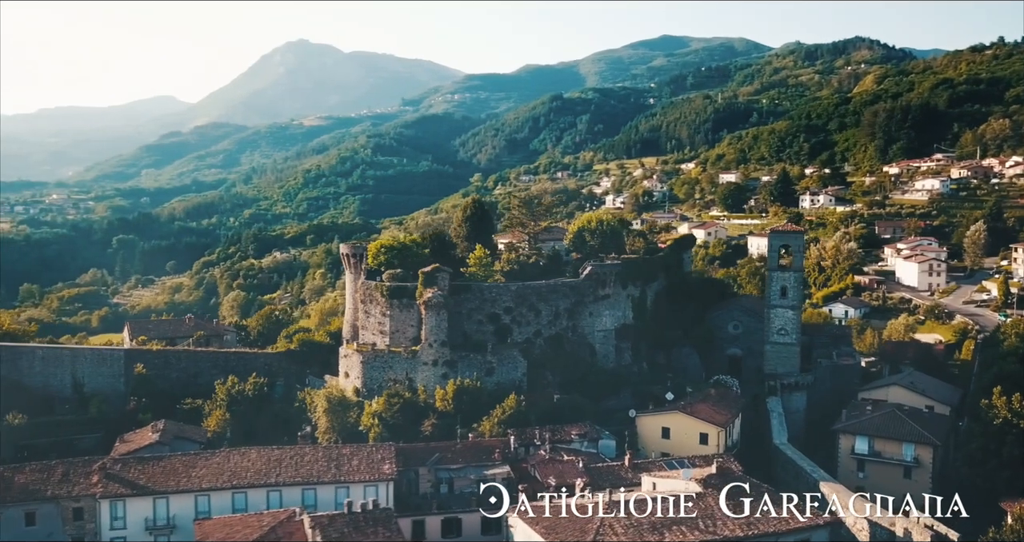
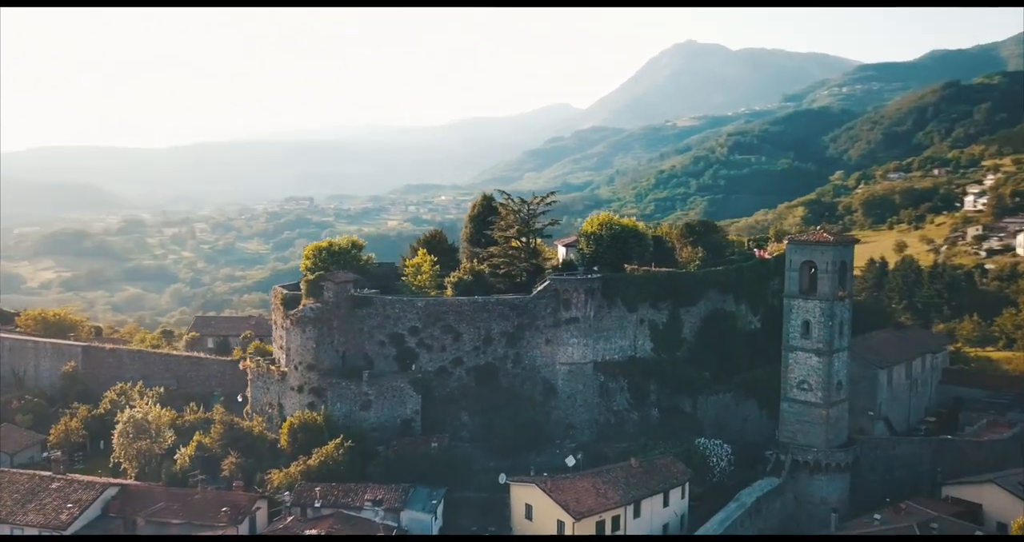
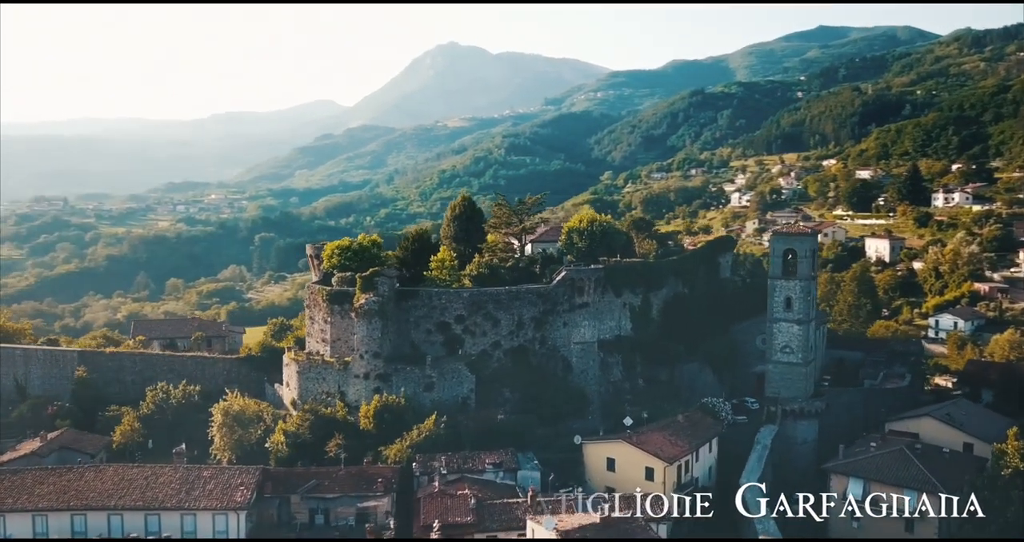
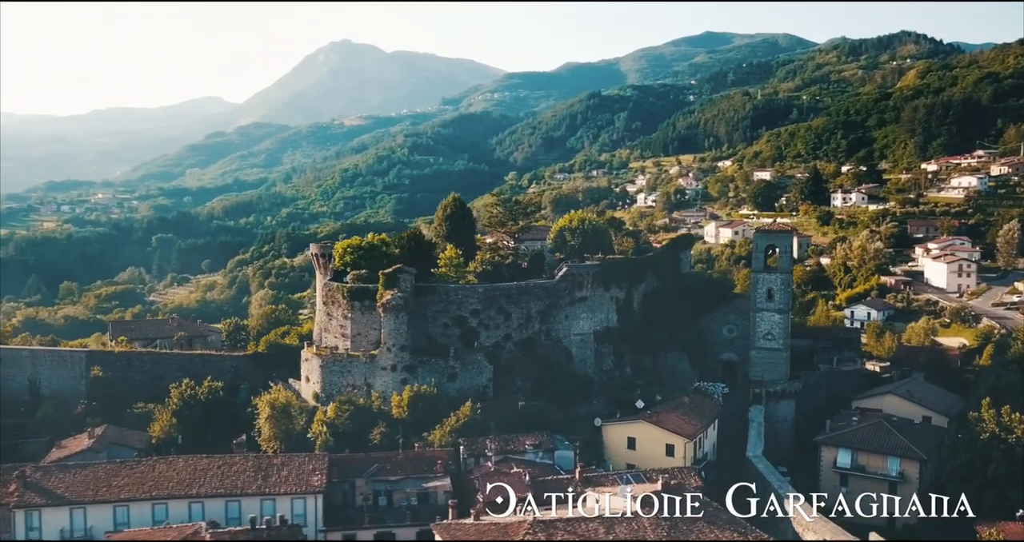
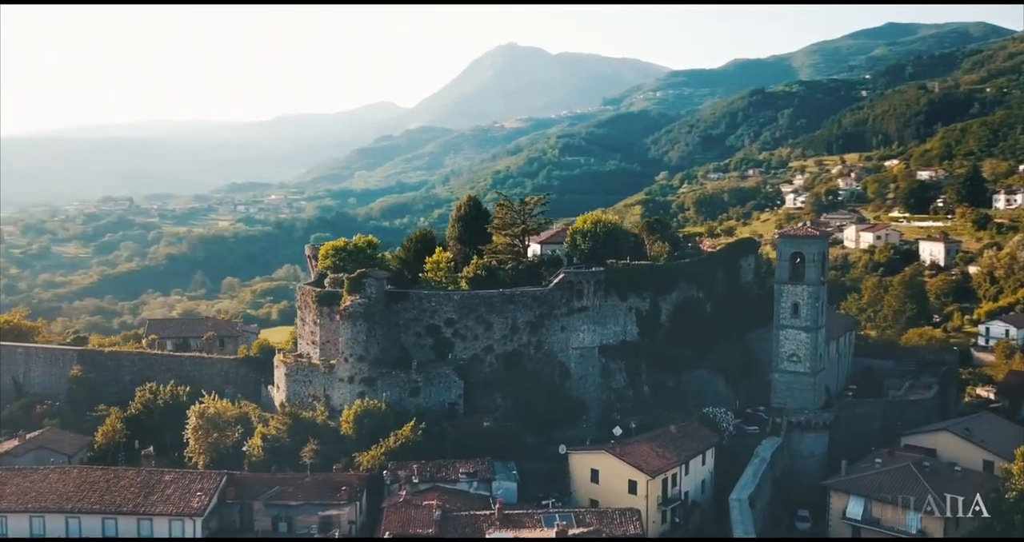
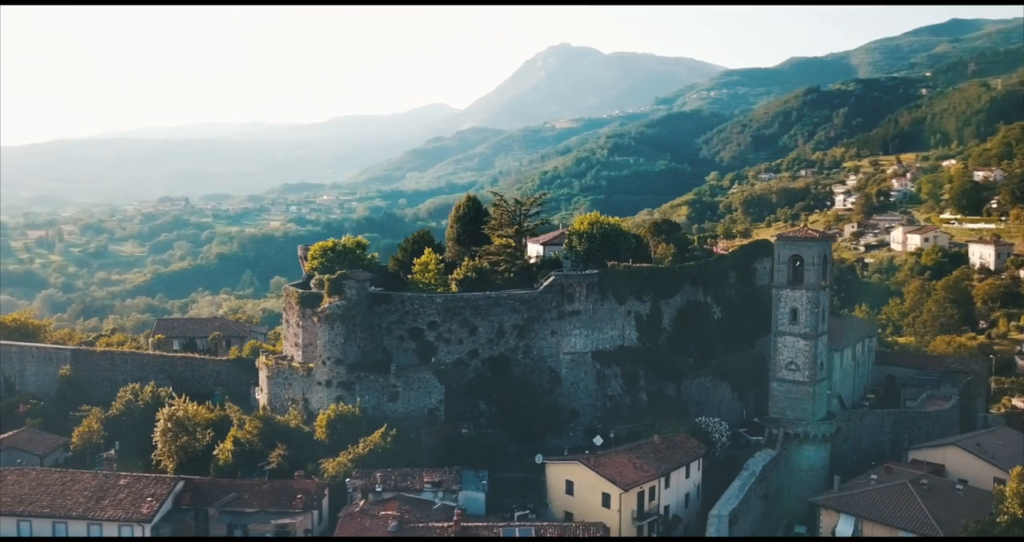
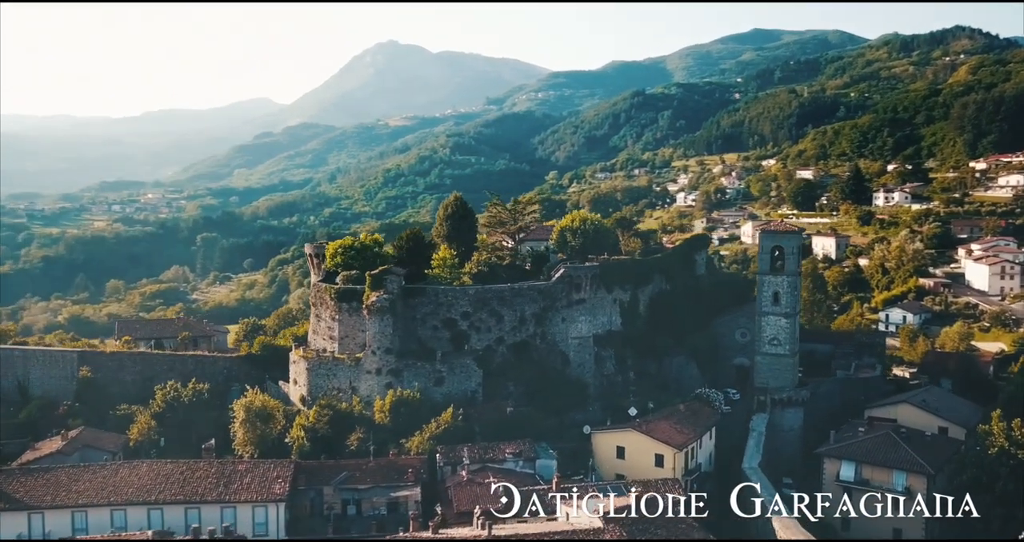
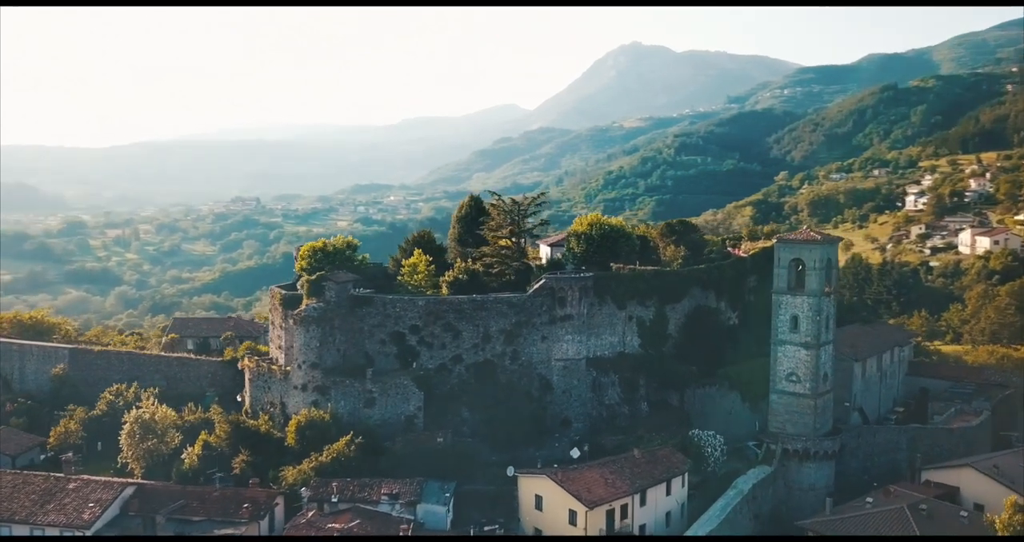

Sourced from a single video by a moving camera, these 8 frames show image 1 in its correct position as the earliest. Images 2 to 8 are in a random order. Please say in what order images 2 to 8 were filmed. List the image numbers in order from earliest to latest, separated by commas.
4, 7, 3, 5, 6, 8, 2
